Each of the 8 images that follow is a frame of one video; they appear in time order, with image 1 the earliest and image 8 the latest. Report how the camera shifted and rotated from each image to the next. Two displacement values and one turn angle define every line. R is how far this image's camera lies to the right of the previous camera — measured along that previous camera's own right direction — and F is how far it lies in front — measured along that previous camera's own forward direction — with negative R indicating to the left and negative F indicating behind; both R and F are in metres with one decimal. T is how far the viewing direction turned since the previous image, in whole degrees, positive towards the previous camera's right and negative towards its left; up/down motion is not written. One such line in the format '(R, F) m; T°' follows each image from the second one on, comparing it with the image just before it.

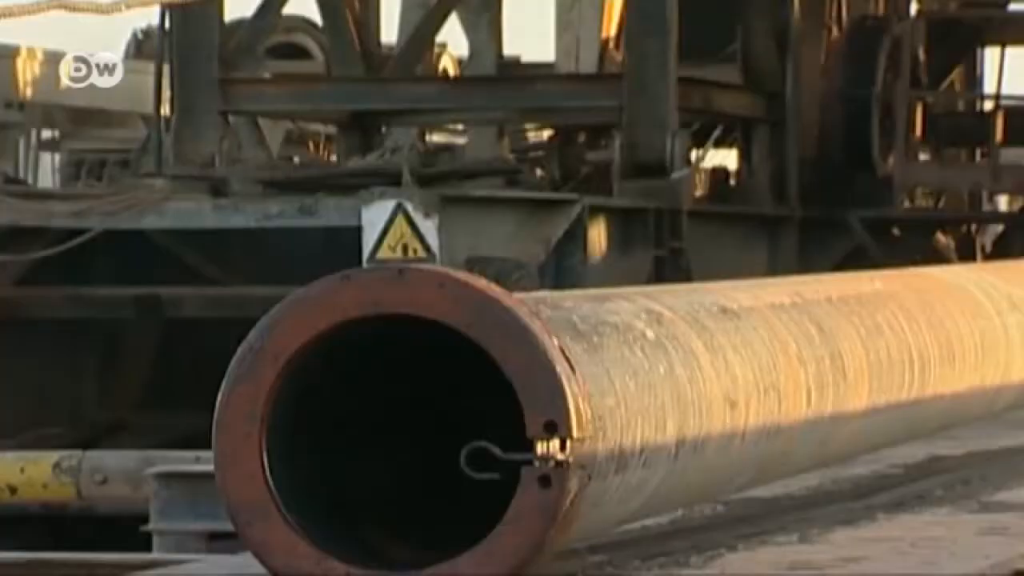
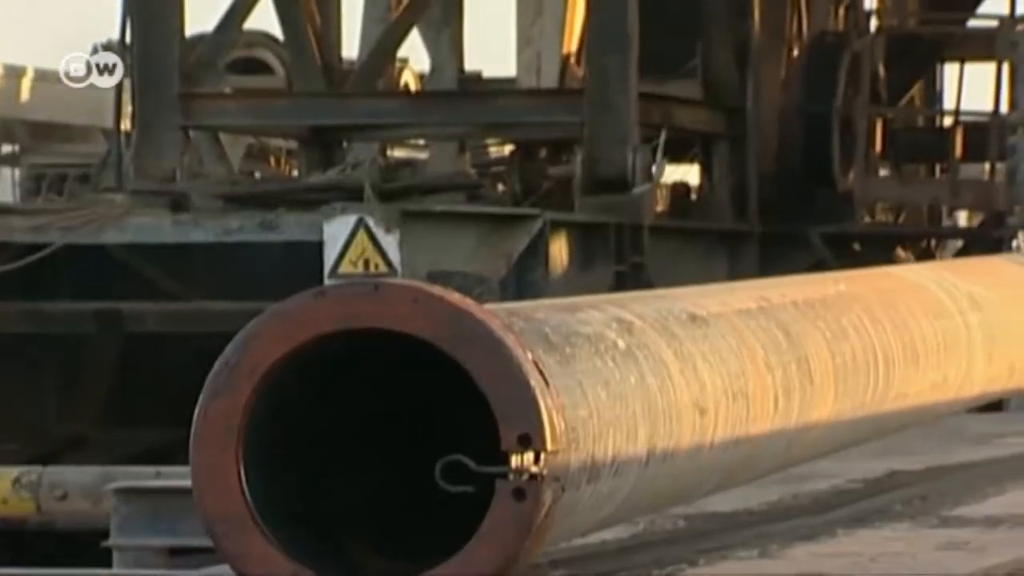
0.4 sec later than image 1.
(0.0, 0.0) m; +1°
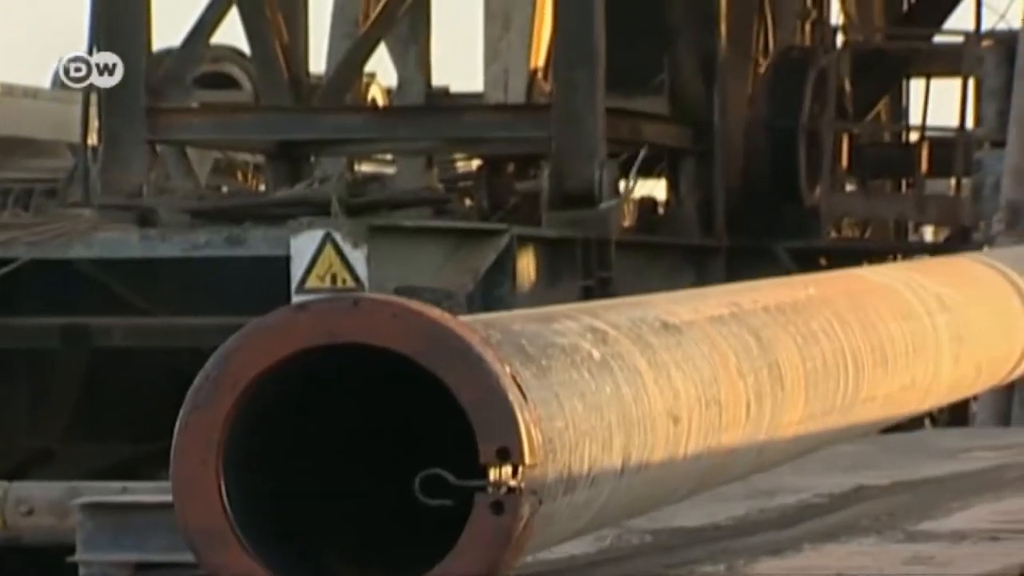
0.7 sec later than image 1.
(0.0, 0.0) m; +1°
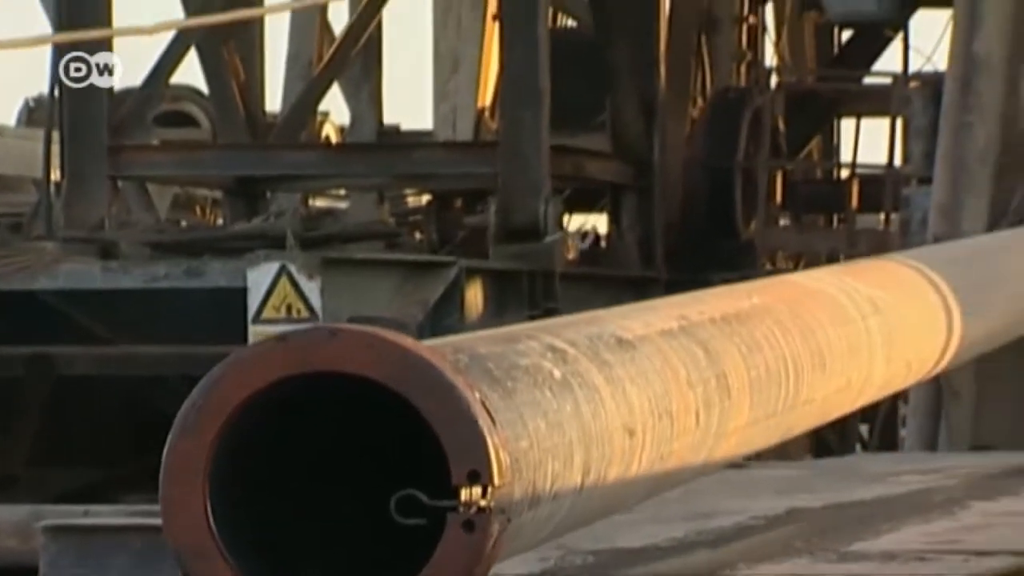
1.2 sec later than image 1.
(-0.1, -0.3) m; +2°
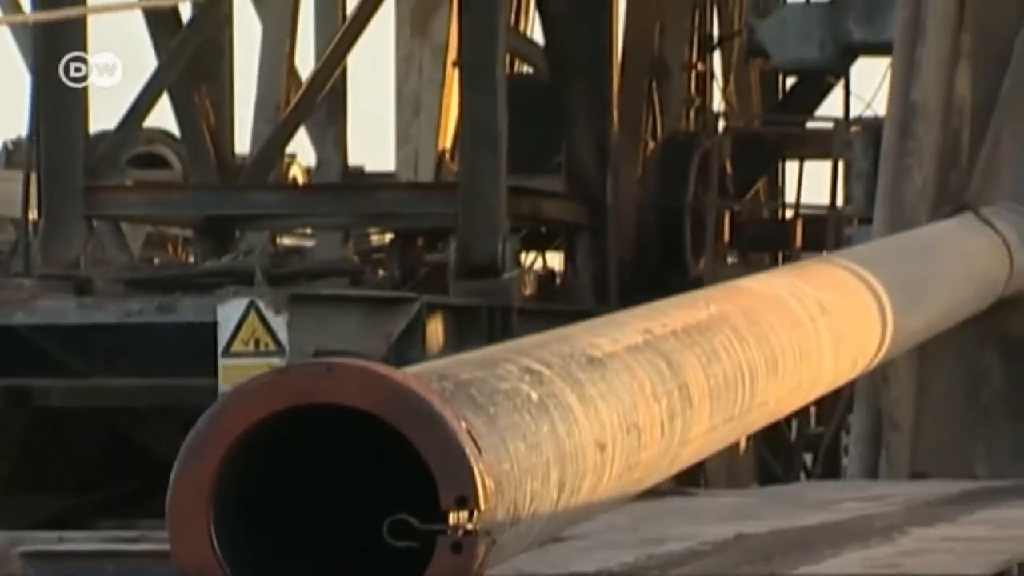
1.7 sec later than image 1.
(-0.1, -0.4) m; +1°
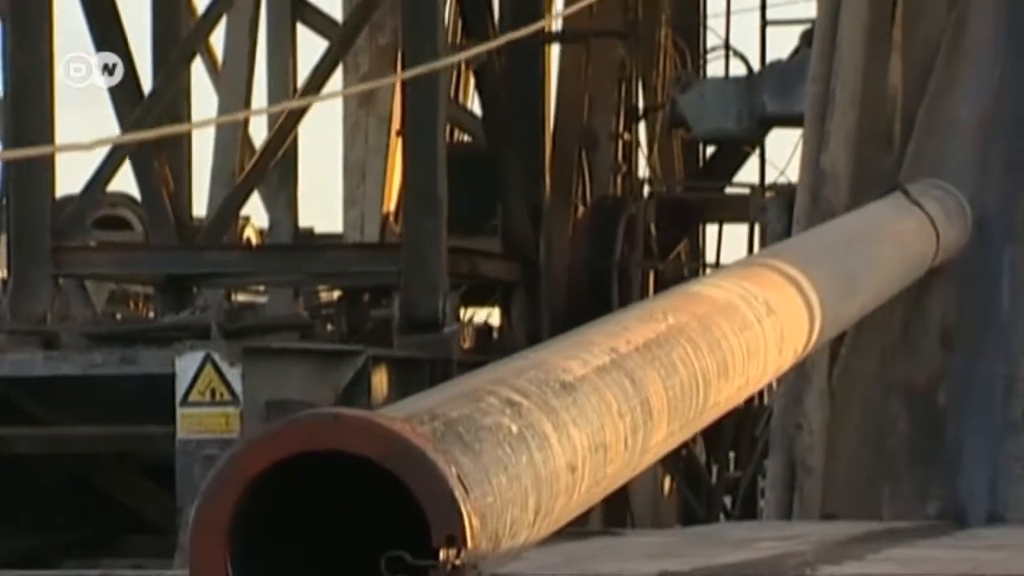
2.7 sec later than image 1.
(-0.1, -0.6) m; +2°
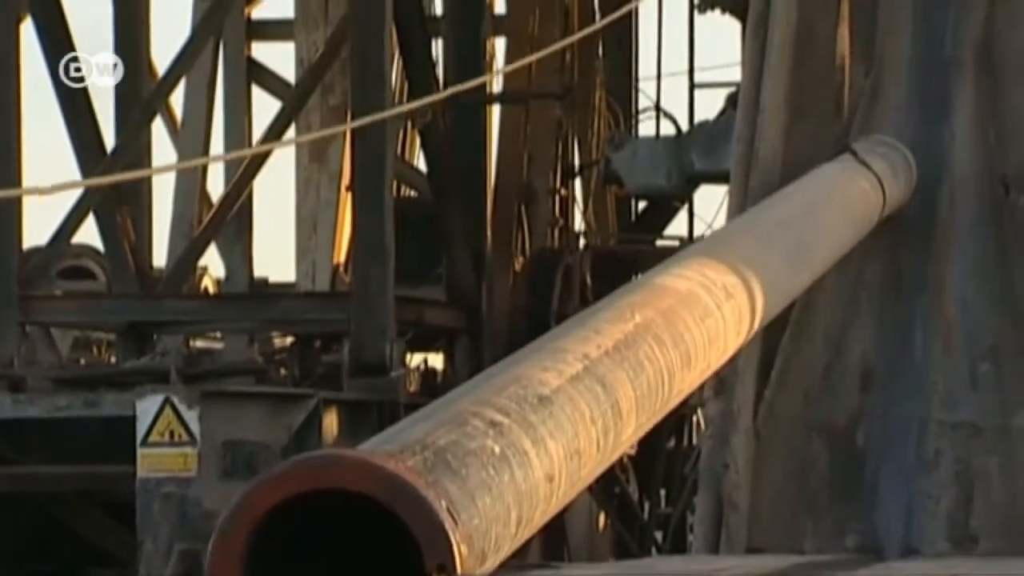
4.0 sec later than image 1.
(-0.1, -0.5) m; +2°
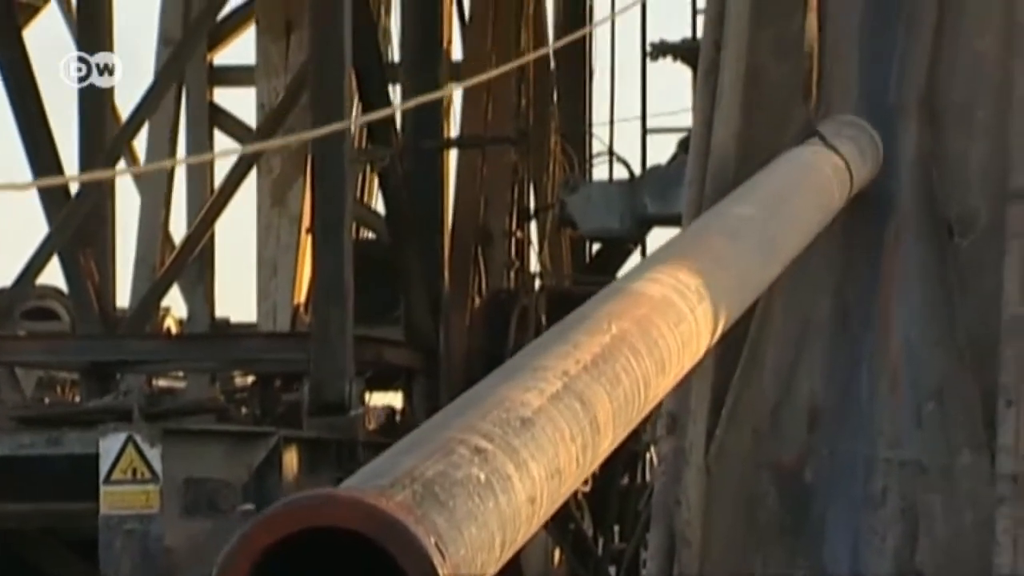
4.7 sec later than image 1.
(0.0, -0.2) m; +1°
